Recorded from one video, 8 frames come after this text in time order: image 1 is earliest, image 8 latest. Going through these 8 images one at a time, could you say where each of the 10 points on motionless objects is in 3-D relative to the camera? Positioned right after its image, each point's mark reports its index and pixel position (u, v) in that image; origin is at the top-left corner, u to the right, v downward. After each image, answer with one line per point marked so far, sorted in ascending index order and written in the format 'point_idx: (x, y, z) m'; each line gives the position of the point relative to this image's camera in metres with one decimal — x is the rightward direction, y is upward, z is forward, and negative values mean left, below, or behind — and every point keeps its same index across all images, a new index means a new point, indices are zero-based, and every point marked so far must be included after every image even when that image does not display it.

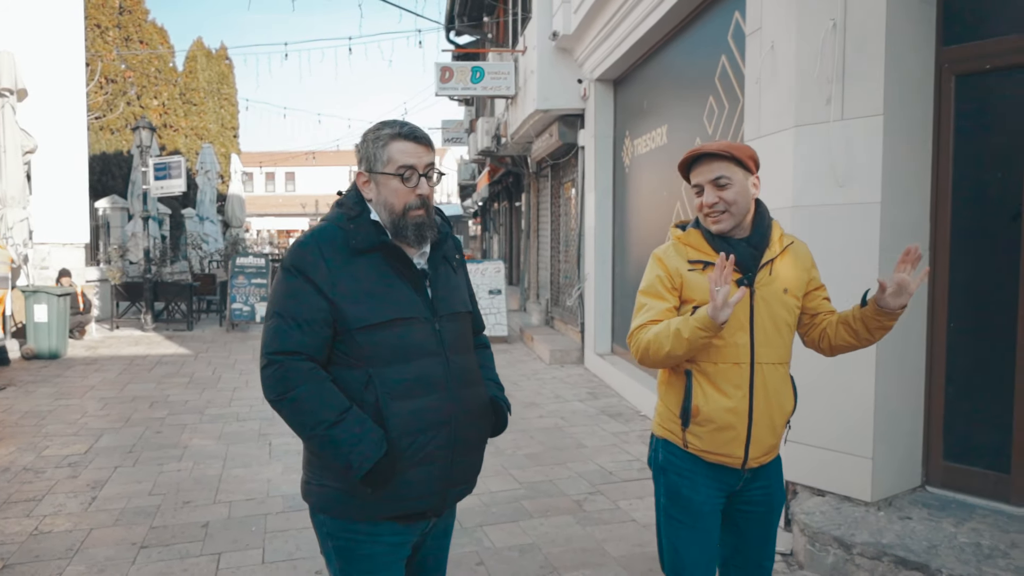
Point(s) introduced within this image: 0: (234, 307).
0: (-4.9, -0.3, +13.7) m
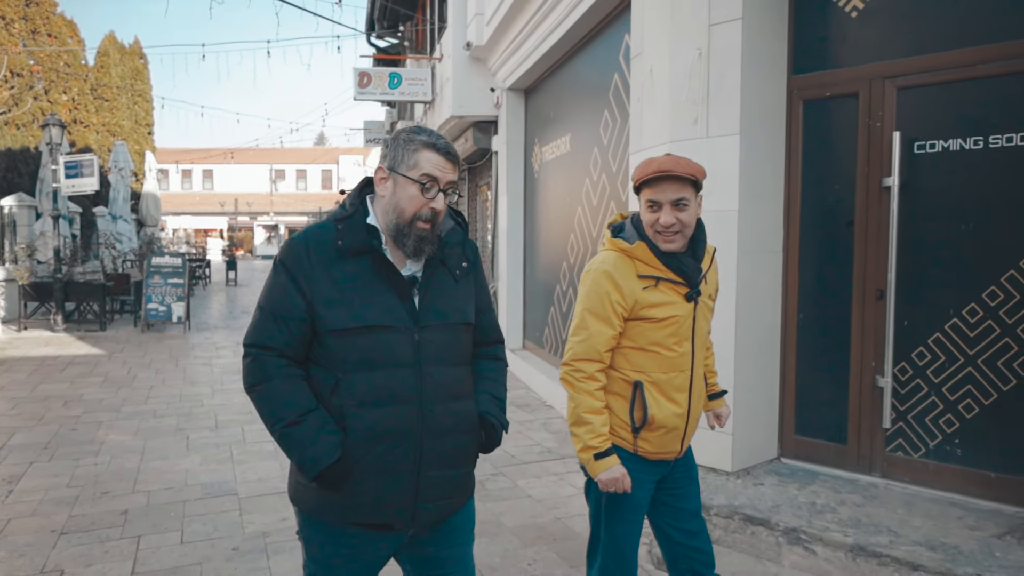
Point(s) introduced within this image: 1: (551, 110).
0: (-6.3, -0.3, +13.6) m
1: (+0.4, +1.9, +8.2) m
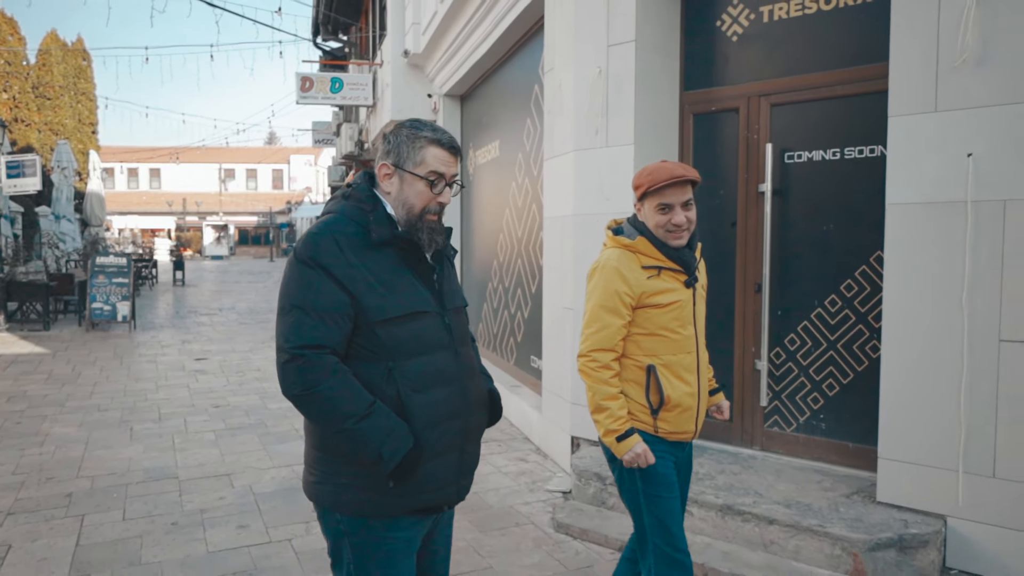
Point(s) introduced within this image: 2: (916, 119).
0: (-7.3, -0.3, +13.7) m
1: (-0.3, +1.9, +8.6) m
2: (+1.9, +0.8, +3.7) m
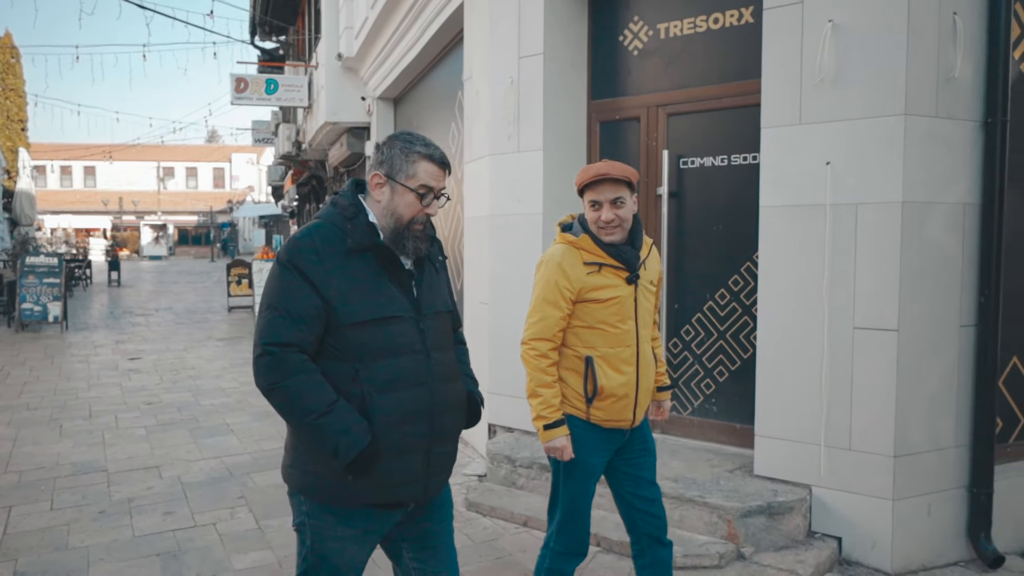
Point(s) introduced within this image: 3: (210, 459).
0: (-8.4, -0.3, +13.5) m
1: (-1.1, +1.9, +8.9) m
2: (+1.4, +0.8, +4.1) m
3: (-2.2, -1.3, +5.8) m
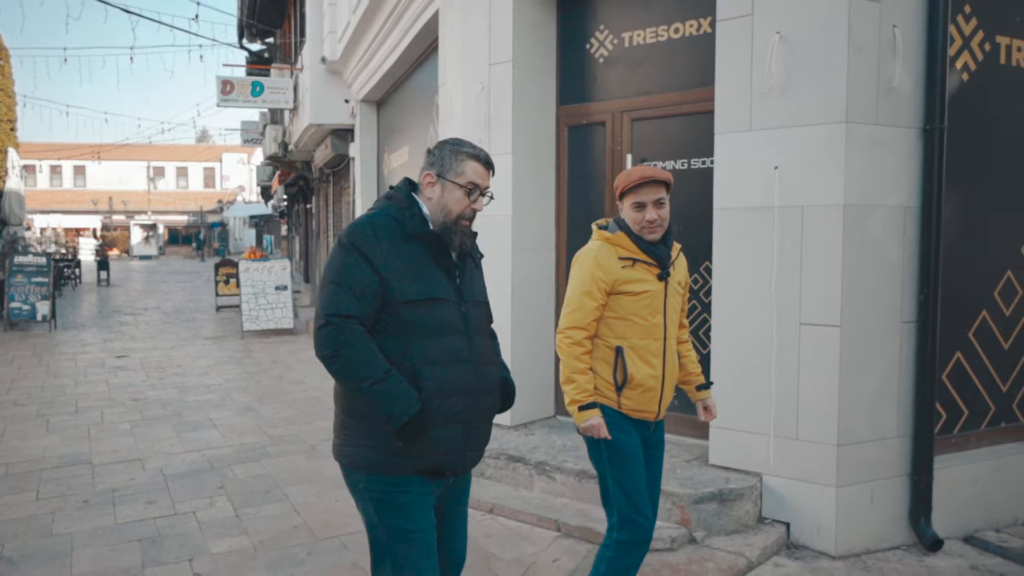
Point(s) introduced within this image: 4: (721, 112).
0: (-8.7, -0.3, +13.6) m
1: (-1.3, +1.9, +9.1) m
2: (+1.2, +0.8, +4.3) m
3: (-2.4, -1.2, +5.9) m
4: (+1.2, +1.0, +4.4) m
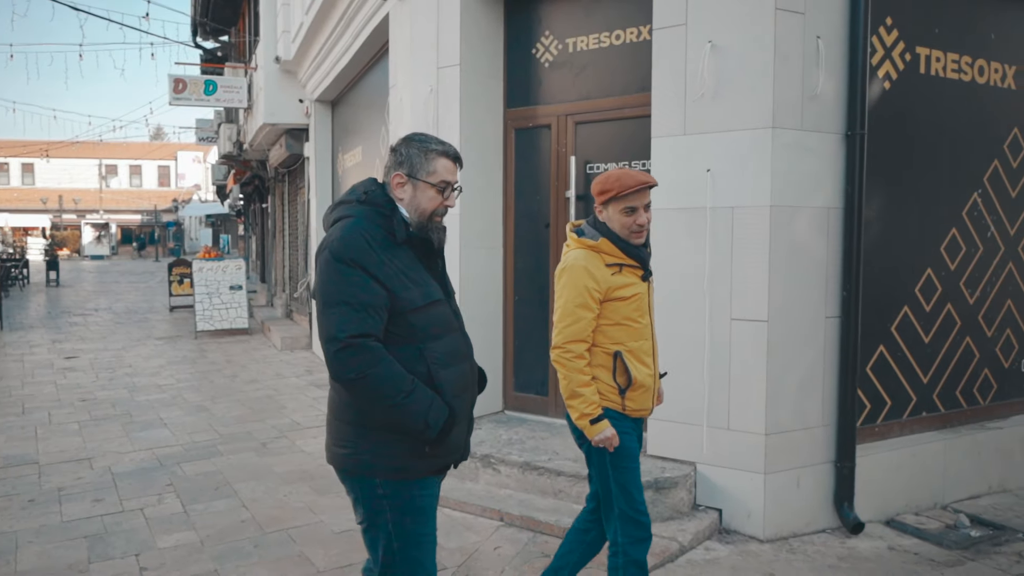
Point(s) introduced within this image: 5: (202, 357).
0: (-9.5, -0.3, +13.3) m
1: (-1.9, +1.9, +9.1) m
2: (+0.9, +0.9, +4.5) m
3: (-2.8, -1.2, +6.0) m
4: (+0.8, +1.0, +4.6) m
5: (-4.1, -0.9, +10.4) m
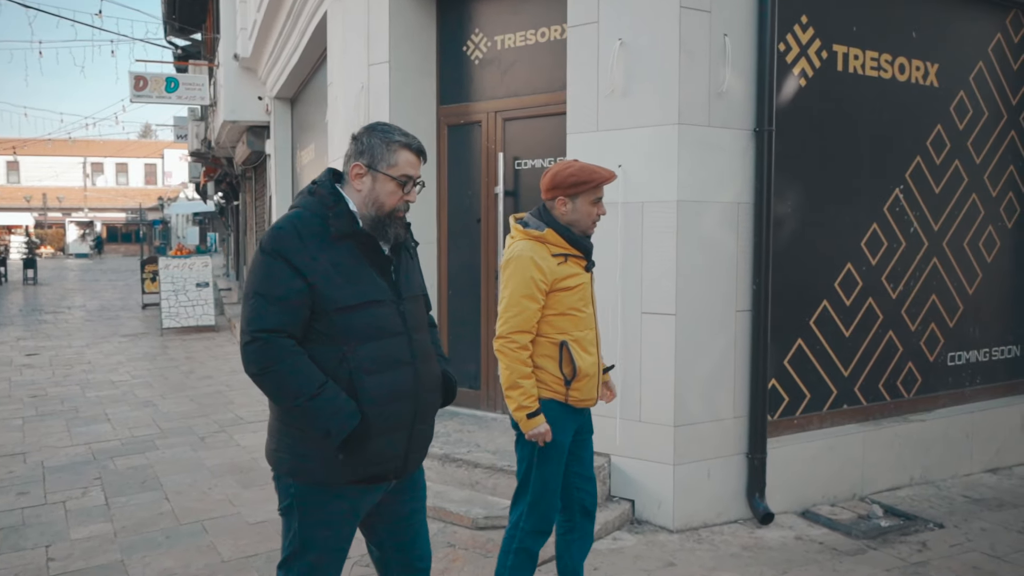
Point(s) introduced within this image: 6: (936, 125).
0: (-10.0, -0.3, +13.3) m
1: (-2.4, +2.0, +9.2) m
2: (+0.4, +0.9, +4.6) m
3: (-3.3, -1.2, +6.0) m
4: (+0.4, +1.0, +4.6) m
5: (-4.6, -0.9, +10.4) m
6: (+3.1, +1.2, +5.6) m
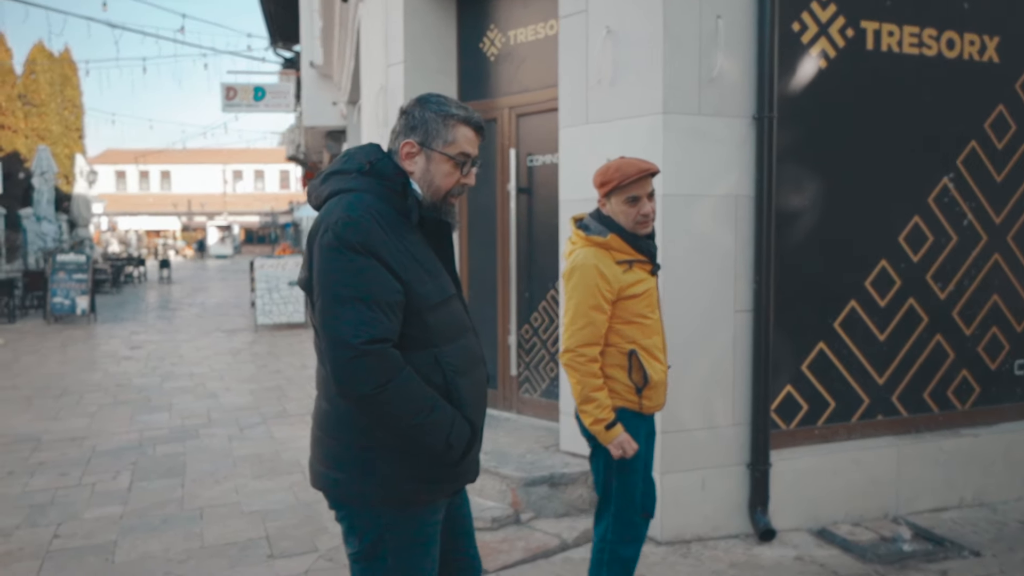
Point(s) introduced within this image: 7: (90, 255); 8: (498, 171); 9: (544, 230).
0: (-8.5, -0.2, +14.7) m
1: (-1.7, +2.0, +9.4) m
2: (+0.4, +0.9, +4.4) m
3: (-3.1, -1.2, +6.4) m
4: (+0.3, +1.0, +4.5) m
5: (-3.7, -0.9, +11.0) m
6: (+3.1, +1.2, +5.0) m
7: (-7.9, +0.6, +14.8) m
8: (-0.1, +0.8, +5.6) m
9: (+0.2, +0.4, +5.3) m
